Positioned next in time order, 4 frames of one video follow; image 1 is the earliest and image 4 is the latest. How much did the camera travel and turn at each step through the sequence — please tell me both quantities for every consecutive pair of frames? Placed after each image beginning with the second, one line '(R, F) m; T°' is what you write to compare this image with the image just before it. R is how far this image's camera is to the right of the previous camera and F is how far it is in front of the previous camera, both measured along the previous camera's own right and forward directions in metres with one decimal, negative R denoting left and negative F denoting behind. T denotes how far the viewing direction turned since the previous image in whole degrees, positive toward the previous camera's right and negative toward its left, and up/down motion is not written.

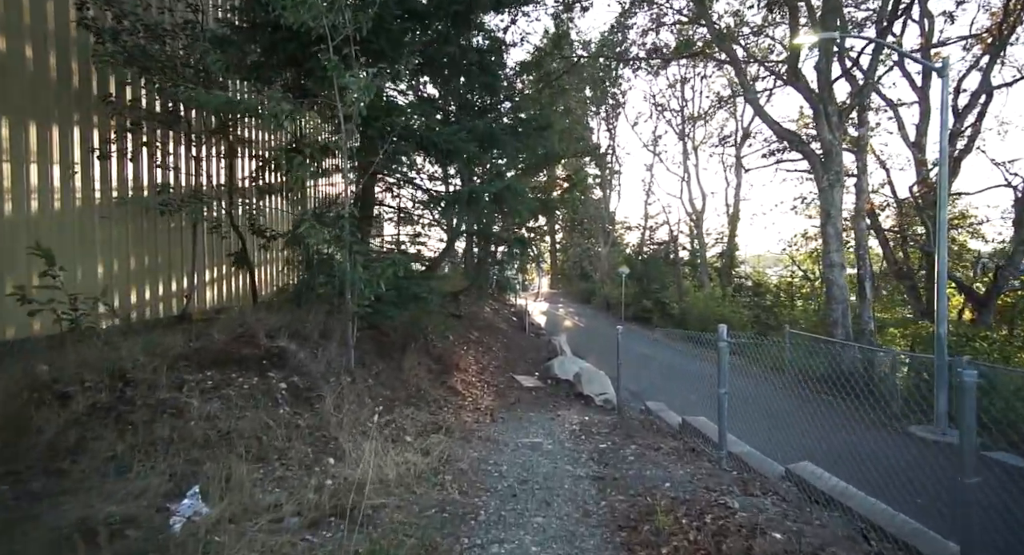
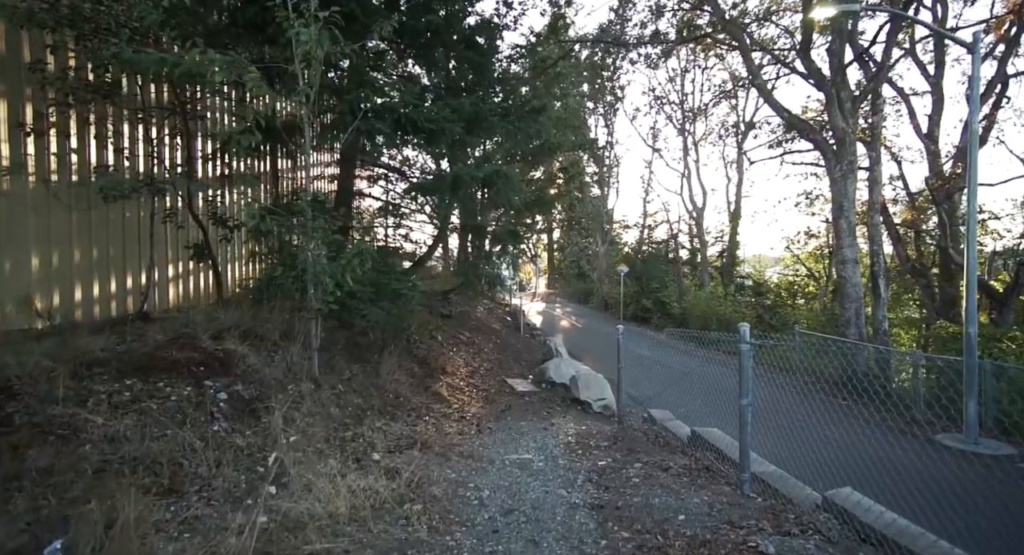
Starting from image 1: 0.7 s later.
(+0.1, +0.6) m; 0°
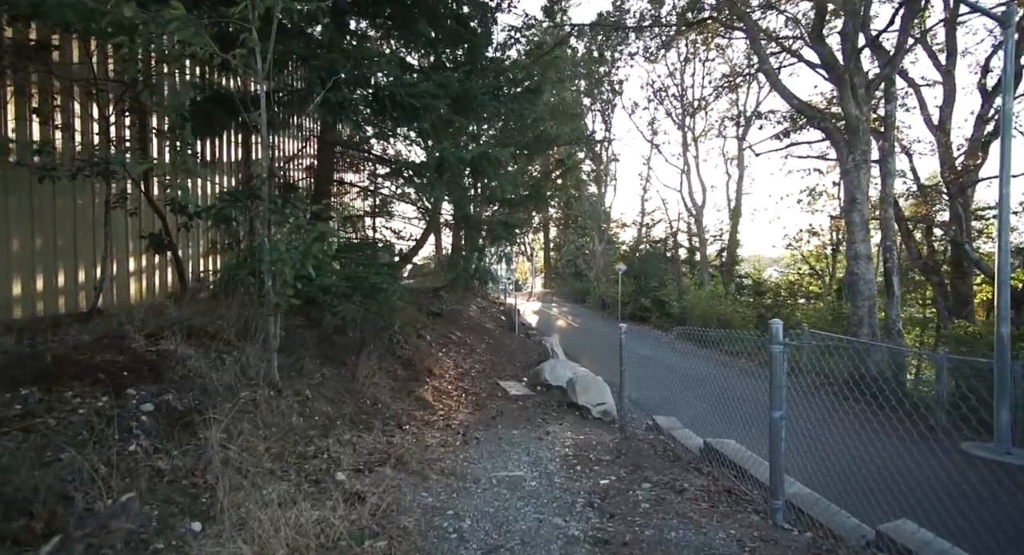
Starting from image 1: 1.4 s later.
(+0.1, +0.6) m; 0°
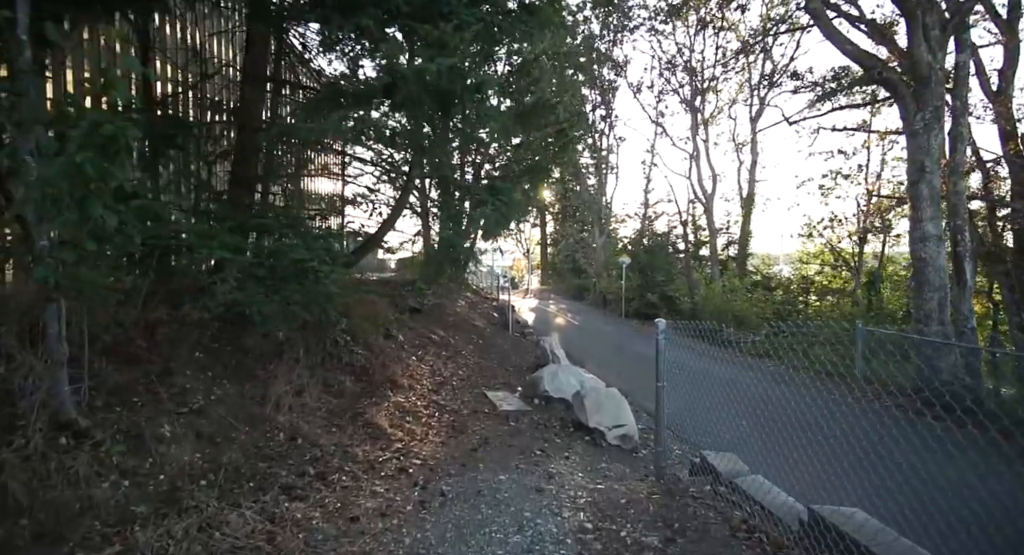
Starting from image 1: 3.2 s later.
(+0.1, +1.8) m; 0°
